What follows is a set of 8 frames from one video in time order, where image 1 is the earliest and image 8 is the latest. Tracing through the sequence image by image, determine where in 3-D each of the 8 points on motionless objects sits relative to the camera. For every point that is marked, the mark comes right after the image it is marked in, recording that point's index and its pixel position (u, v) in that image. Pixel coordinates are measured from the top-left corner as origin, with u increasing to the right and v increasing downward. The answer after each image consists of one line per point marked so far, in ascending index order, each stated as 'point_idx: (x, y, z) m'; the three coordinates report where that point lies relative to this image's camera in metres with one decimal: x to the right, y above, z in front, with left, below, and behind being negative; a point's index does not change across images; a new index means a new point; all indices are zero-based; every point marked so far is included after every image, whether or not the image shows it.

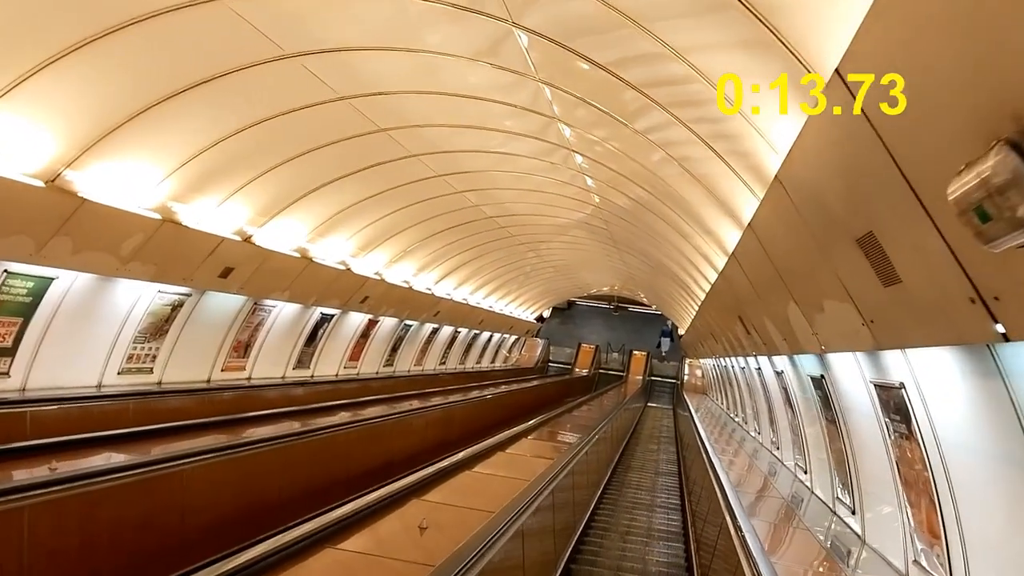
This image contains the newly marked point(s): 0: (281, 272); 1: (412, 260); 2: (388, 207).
0: (-3.4, +0.2, +13.7) m
1: (-2.1, +0.5, +19.4) m
2: (-2.0, +1.3, +15.1) m
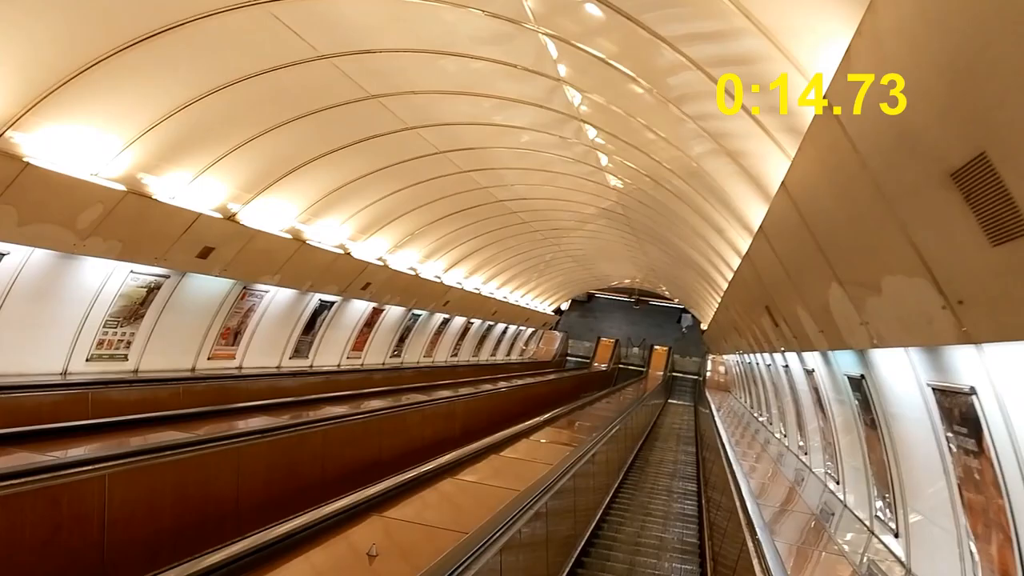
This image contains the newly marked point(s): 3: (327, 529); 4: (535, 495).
0: (-3.3, +0.4, +12.7) m
1: (-1.9, +0.8, +18.4) m
2: (-1.9, +1.5, +14.1) m
3: (-1.2, -1.6, +6.1) m
4: (+0.2, -1.7, +7.5) m
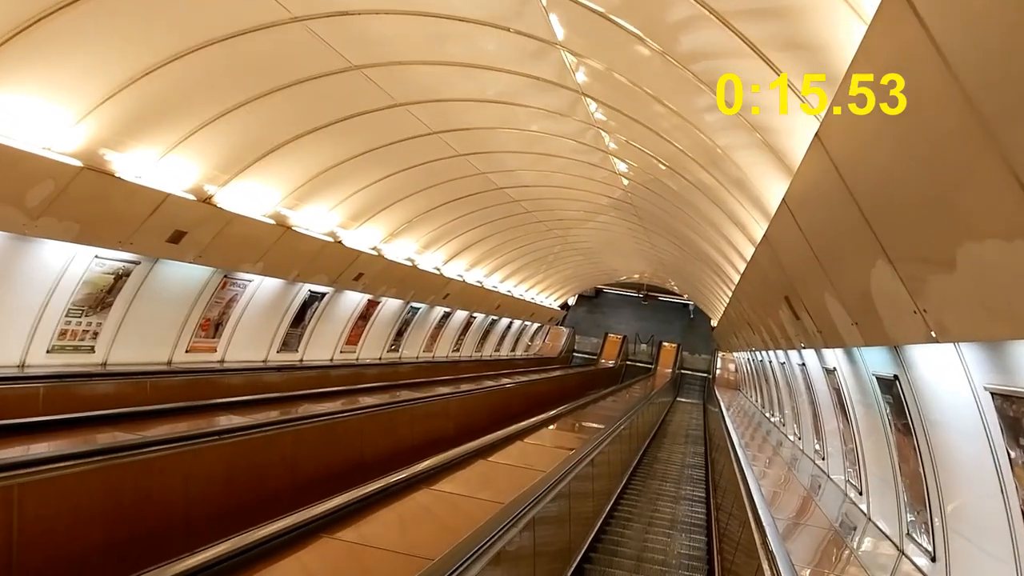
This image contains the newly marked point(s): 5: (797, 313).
0: (-3.3, +0.6, +11.9) m
1: (-1.9, +1.0, +17.5) m
2: (-1.9, +1.7, +13.3) m
3: (-1.3, -1.5, +5.3) m
4: (+0.1, -1.6, +6.7) m
5: (+2.4, -0.2, +7.8) m
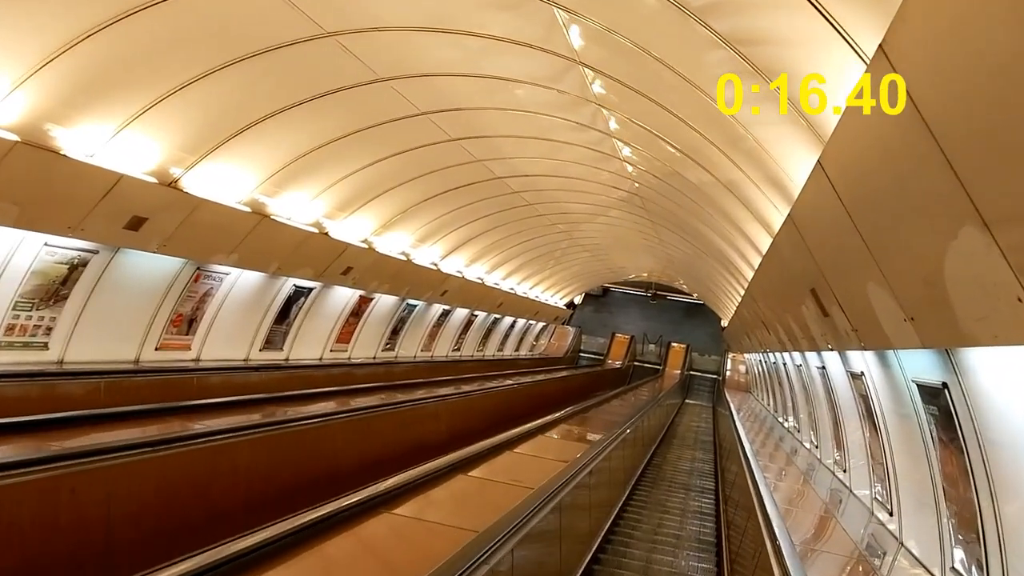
0: (-3.4, +0.7, +11.0) m
1: (-1.9, +1.0, +16.6) m
2: (-2.0, +1.8, +12.4) m
3: (-1.5, -1.4, +4.3) m
4: (-0.1, -1.5, +5.7) m
5: (+2.3, -0.1, +6.8) m
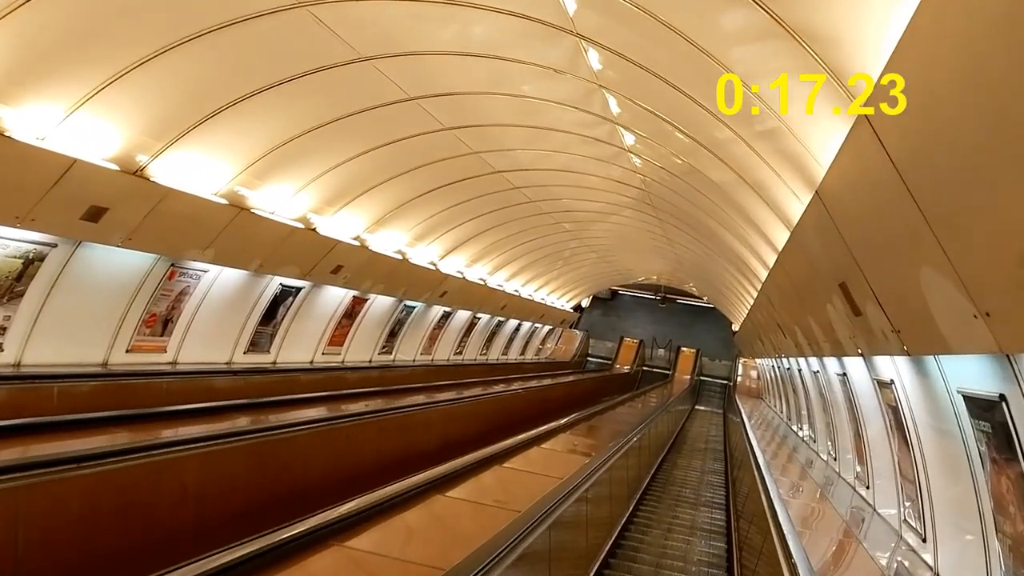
0: (-3.5, +0.7, +10.2) m
1: (-1.9, +1.0, +15.8) m
2: (-2.0, +1.8, +11.6) m
3: (-1.6, -1.4, +3.5) m
4: (-0.2, -1.5, +4.9) m
5: (+2.2, -0.1, +6.0) m
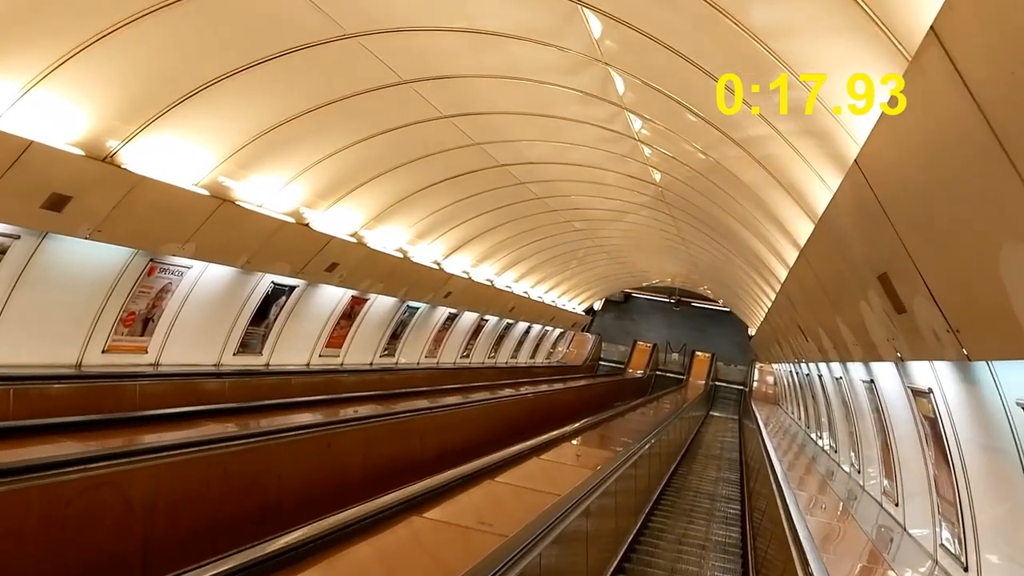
0: (-3.5, +0.7, +9.5) m
1: (-1.8, +1.0, +15.1) m
2: (-2.0, +1.8, +10.9) m
3: (-1.7, -1.3, +2.8) m
4: (-0.3, -1.4, +4.2) m
5: (+2.1, -0.1, +5.2) m
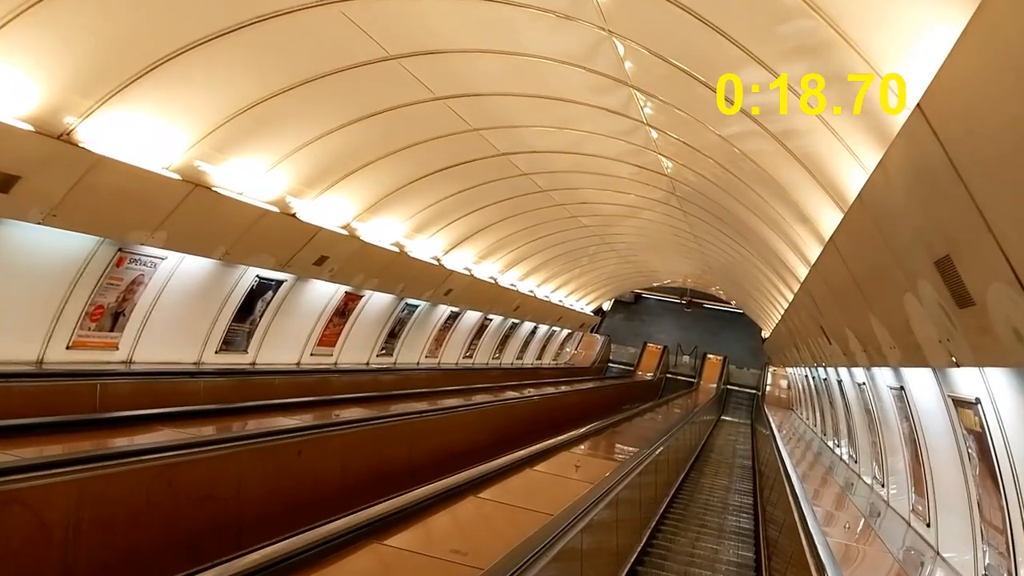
0: (-3.5, +0.8, +8.8) m
1: (-1.7, +1.1, +14.3) m
2: (-2.0, +1.9, +10.1) m
3: (-1.9, -1.2, +2.0) m
4: (-0.4, -1.3, +3.4) m
5: (+2.0, -0.1, +4.4) m
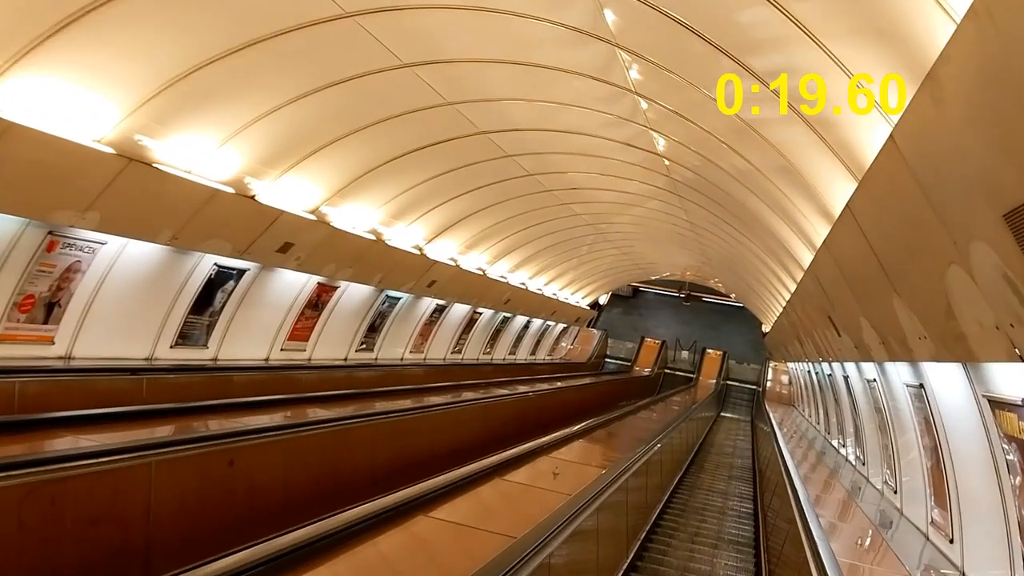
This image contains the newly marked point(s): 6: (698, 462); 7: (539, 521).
0: (-3.8, +0.9, +7.8) m
1: (-2.0, +1.3, +13.4) m
2: (-2.2, +2.0, +9.2) m
3: (-2.1, -1.1, +1.1) m
4: (-0.6, -1.3, +2.4) m
5: (+1.8, 0.0, +3.4) m
6: (+3.6, -3.5, +18.2) m
7: (+0.1, -1.6, +6.4) m
